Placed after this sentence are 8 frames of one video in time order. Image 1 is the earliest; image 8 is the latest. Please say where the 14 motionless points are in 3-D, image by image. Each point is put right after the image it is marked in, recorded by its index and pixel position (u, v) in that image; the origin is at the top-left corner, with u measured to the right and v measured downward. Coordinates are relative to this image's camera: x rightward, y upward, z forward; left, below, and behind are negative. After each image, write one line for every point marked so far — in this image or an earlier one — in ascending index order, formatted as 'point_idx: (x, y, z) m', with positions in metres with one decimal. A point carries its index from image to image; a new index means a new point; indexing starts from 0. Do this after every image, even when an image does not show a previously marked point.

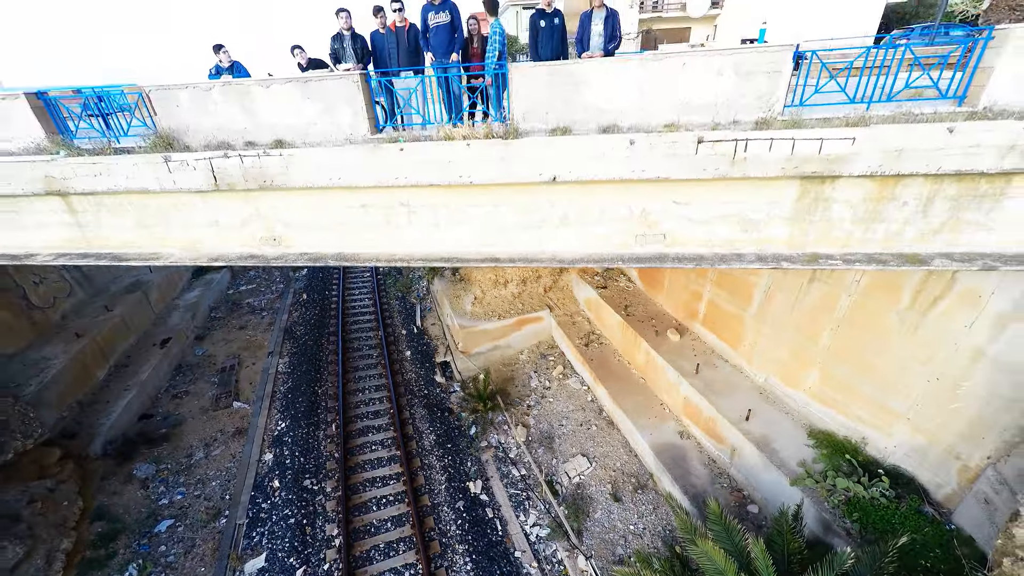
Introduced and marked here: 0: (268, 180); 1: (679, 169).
0: (-2.6, +1.1, +4.1) m
1: (+1.5, +1.0, +3.6) m
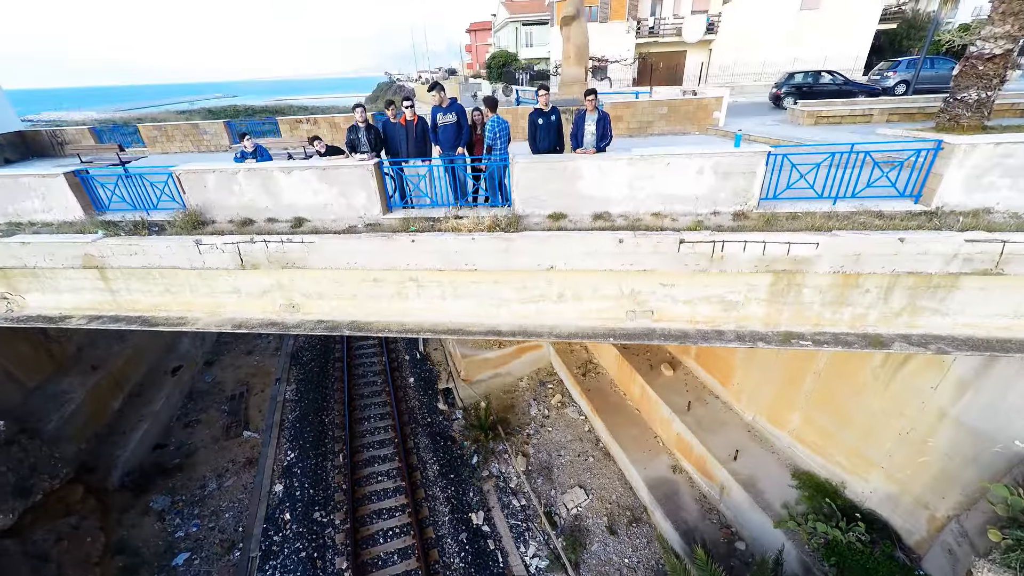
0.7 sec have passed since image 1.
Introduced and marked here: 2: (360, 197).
0: (-2.6, +0.3, +4.5) m
1: (+1.5, +0.2, +4.0) m
2: (-1.8, +1.1, +4.7) m
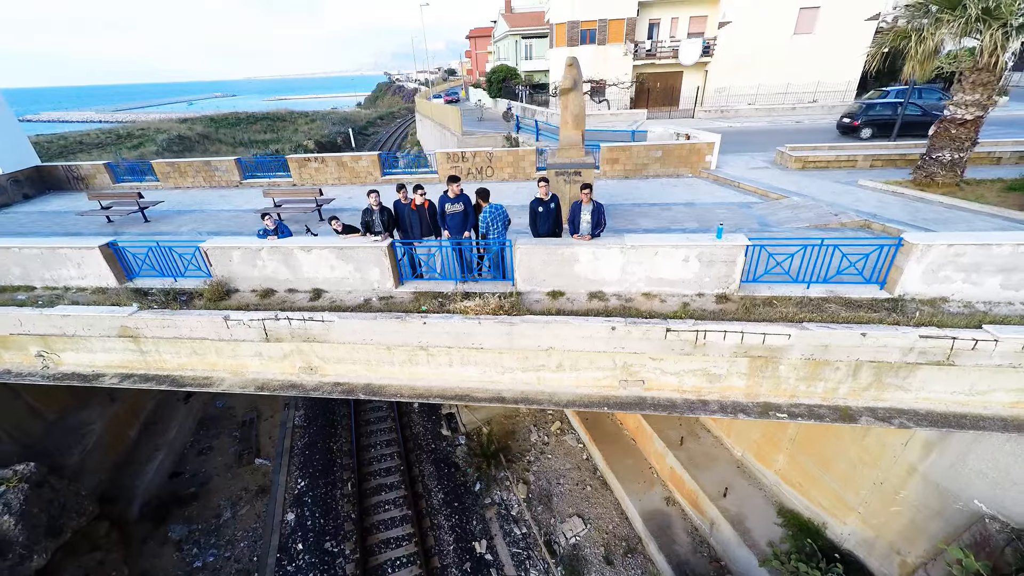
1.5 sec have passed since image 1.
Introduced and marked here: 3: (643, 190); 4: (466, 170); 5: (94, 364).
0: (-2.5, -0.6, +4.9) m
1: (+1.5, -0.7, +4.4) m
2: (-1.8, +0.2, +5.1) m
3: (+3.0, +2.2, +8.9) m
4: (-1.2, +3.1, +10.3) m
5: (-6.3, -1.1, +5.8) m
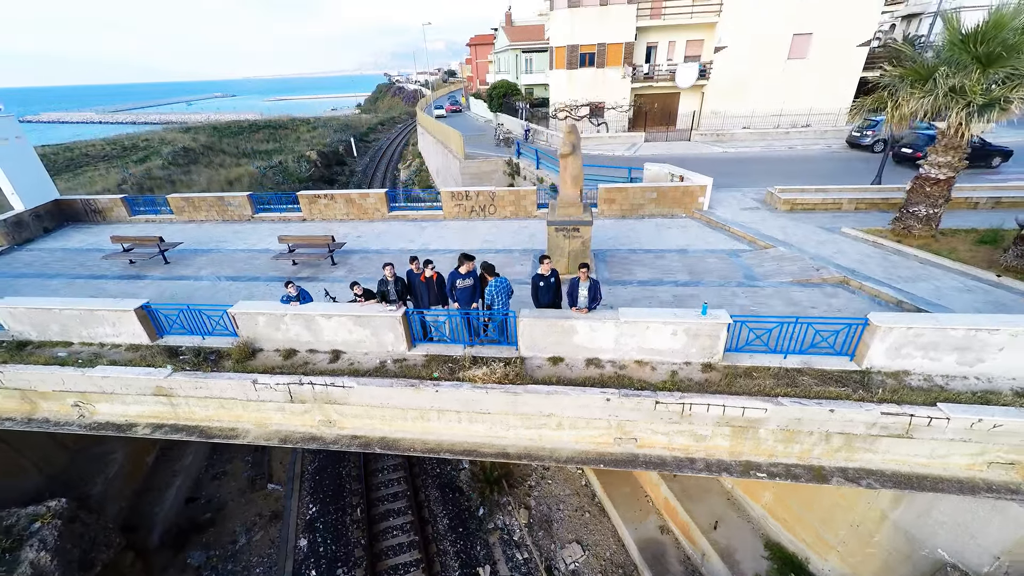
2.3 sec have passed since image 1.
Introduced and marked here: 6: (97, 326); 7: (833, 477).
0: (-2.5, -1.5, +5.4) m
1: (+1.6, -1.6, +4.8) m
2: (-1.8, -0.7, +5.6) m
3: (+3.1, +1.3, +9.3) m
4: (-1.2, +2.2, +10.8) m
5: (-6.2, -2.1, +6.3) m
6: (-6.6, -0.6, +6.2) m
7: (+4.0, -2.4, +4.9) m
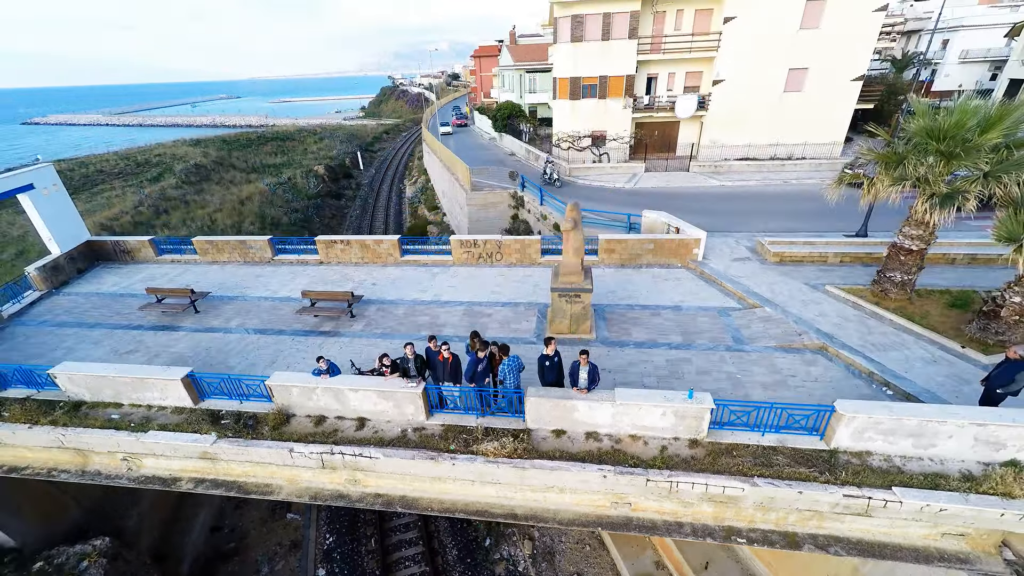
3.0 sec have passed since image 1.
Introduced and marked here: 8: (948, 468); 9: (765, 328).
0: (-2.4, -2.7, +6.1) m
1: (+1.7, -2.8, +5.5) m
2: (-1.6, -1.9, +6.2) m
3: (+3.2, +0.1, +10.0) m
4: (-1.0, +1.0, +11.4) m
5: (-6.1, -3.3, +7.0) m
6: (-6.4, -1.8, +6.9) m
7: (+4.1, -3.6, +5.5) m
8: (+5.8, -2.4, +5.2) m
9: (+5.2, -0.8, +8.0) m
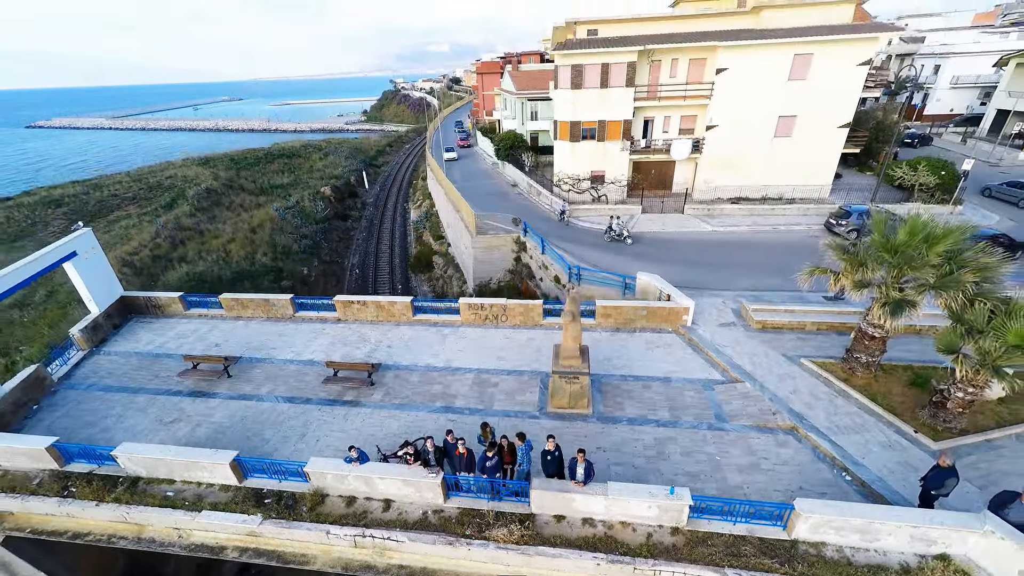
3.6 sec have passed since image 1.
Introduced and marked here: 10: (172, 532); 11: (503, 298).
0: (-2.3, -4.6, +7.0) m
1: (+1.8, -4.6, +6.4) m
2: (-1.5, -3.8, +7.2) m
3: (+3.3, -1.8, +10.9) m
4: (-0.9, -0.9, +12.4) m
5: (-6.0, -5.1, +7.9) m
6: (-6.3, -3.7, +7.8) m
7: (+4.2, -5.4, +6.4) m
8: (+5.9, -4.2, +6.1) m
9: (+5.3, -2.7, +8.9) m
10: (-7.0, -5.0, +8.0) m
11: (-0.3, -0.3, +12.2) m
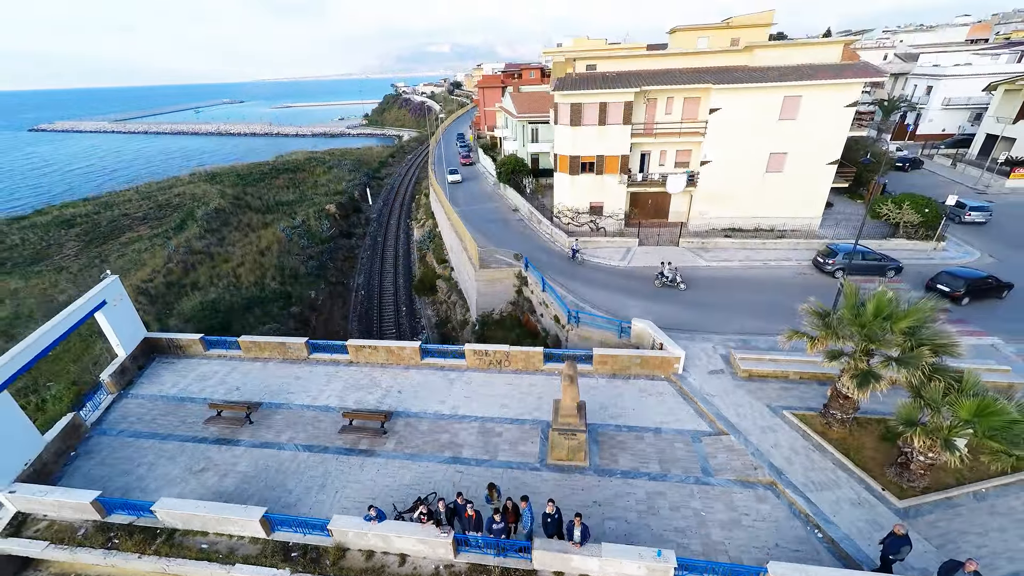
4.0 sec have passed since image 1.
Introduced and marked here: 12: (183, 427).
0: (-2.2, -6.2, +7.8) m
1: (+1.9, -6.2, +7.2) m
2: (-1.4, -5.3, +8.0) m
3: (+3.4, -3.4, +11.7) m
4: (-0.8, -2.5, +13.2) m
5: (-5.9, -6.7, +8.7) m
6: (-6.2, -5.2, +8.6) m
7: (+4.3, -7.0, +7.2) m
8: (+6.0, -5.8, +6.9) m
9: (+5.4, -4.3, +9.7) m
10: (-6.9, -6.6, +8.8) m
11: (-0.2, -1.9, +13.0) m
12: (-10.0, -4.2, +11.9) m
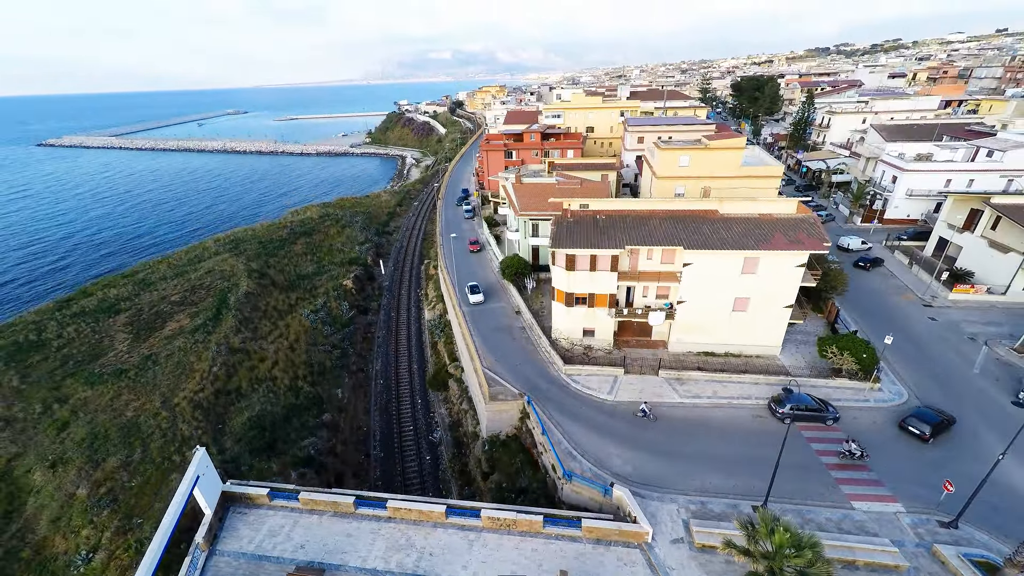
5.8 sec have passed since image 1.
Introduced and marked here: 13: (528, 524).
0: (-1.9, -13.7, +11.3) m
1: (+2.2, -13.8, +10.6) m
2: (-1.2, -12.9, +11.5) m
3: (+3.7, -11.0, +15.2) m
4: (-0.5, -10.2, +16.7) m
5: (-5.6, -14.3, +12.2) m
6: (-6.0, -12.9, +12.1) m
7: (+4.6, -14.6, +10.6) m
8: (+6.2, -13.3, +10.3) m
9: (+5.7, -11.9, +13.2) m
10: (-6.6, -14.2, +12.3) m
11: (+0.1, -9.6, +16.6) m
12: (-9.8, -11.9, +15.4) m
13: (+0.7, -10.0, +16.5) m
